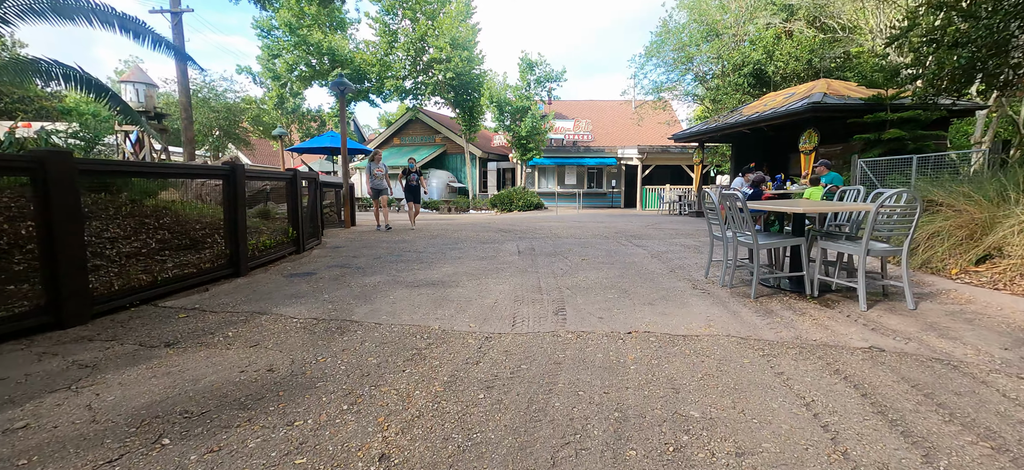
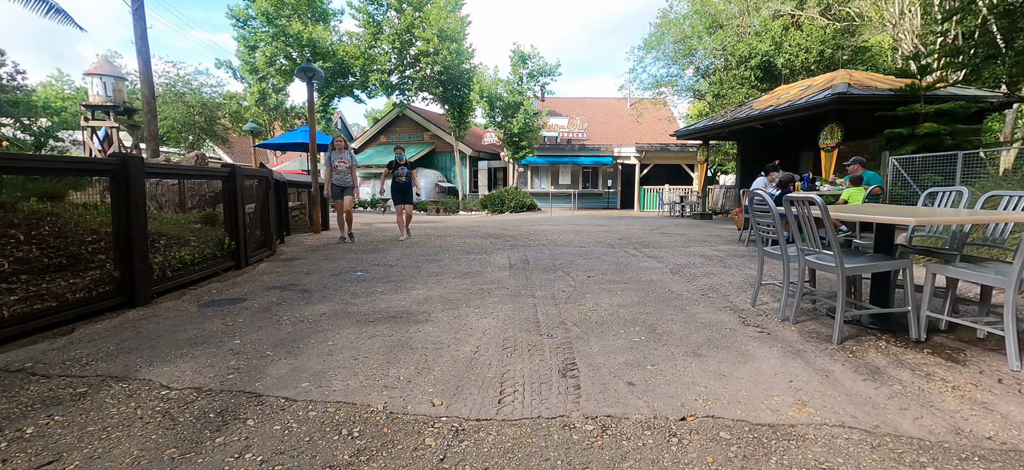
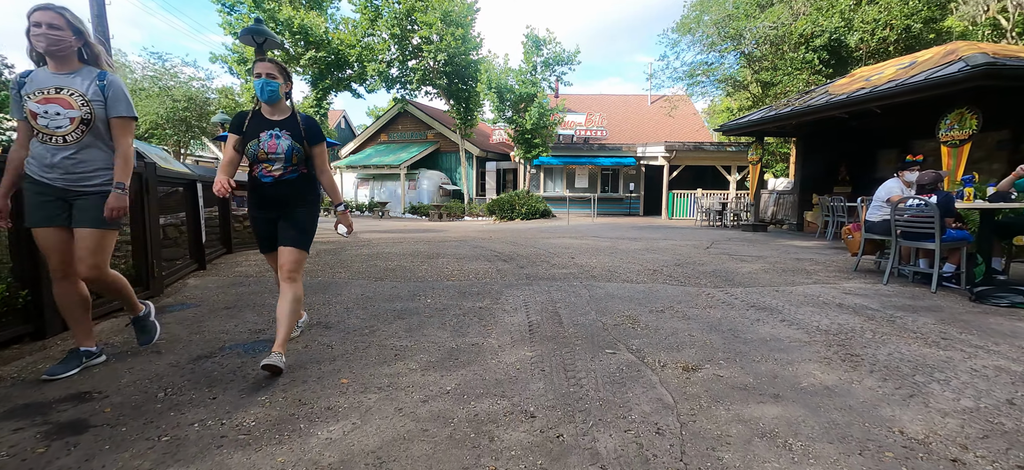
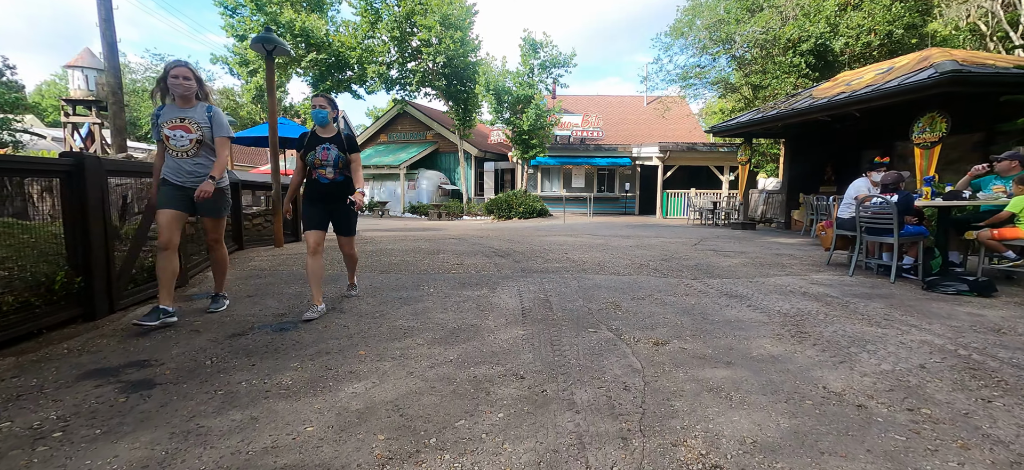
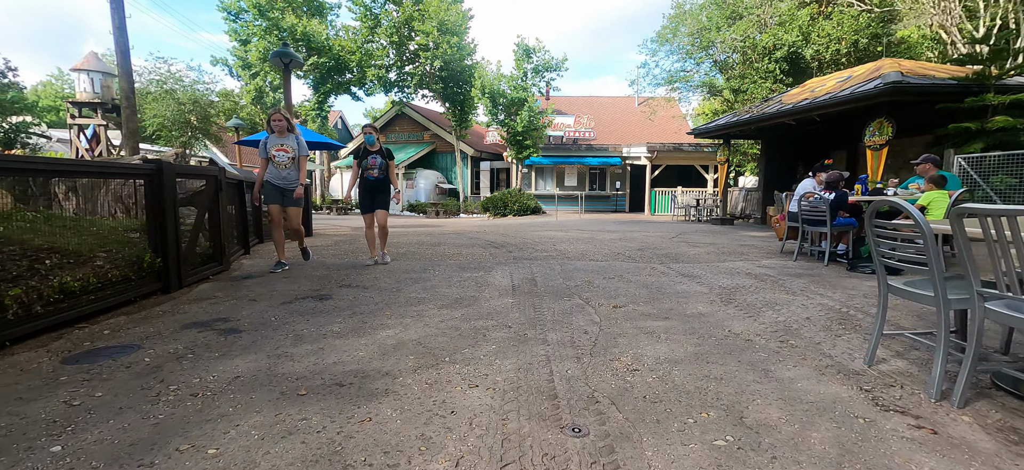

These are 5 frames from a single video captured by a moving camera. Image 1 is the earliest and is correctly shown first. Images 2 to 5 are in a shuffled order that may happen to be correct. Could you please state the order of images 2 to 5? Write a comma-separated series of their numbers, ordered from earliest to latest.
2, 5, 4, 3
